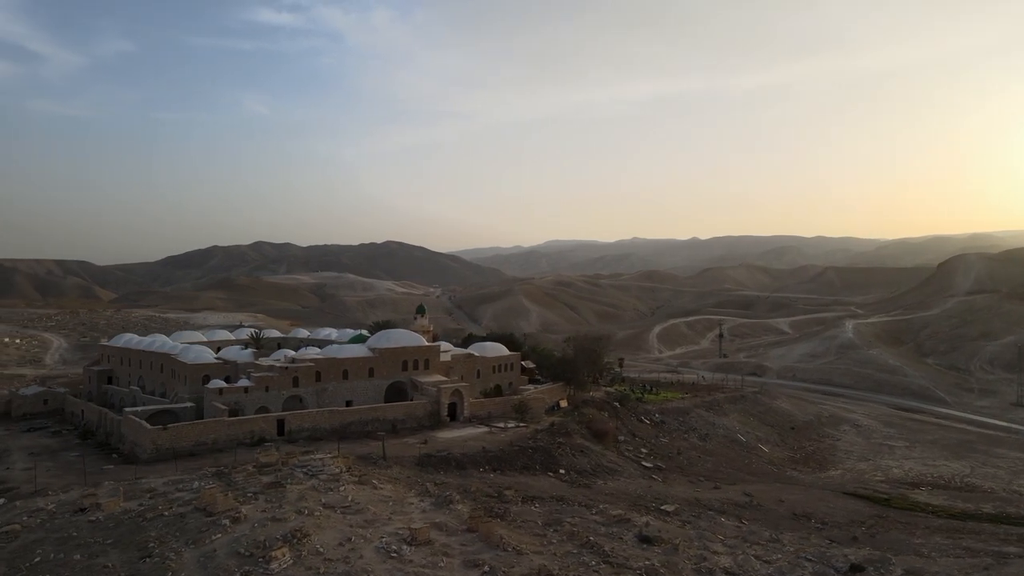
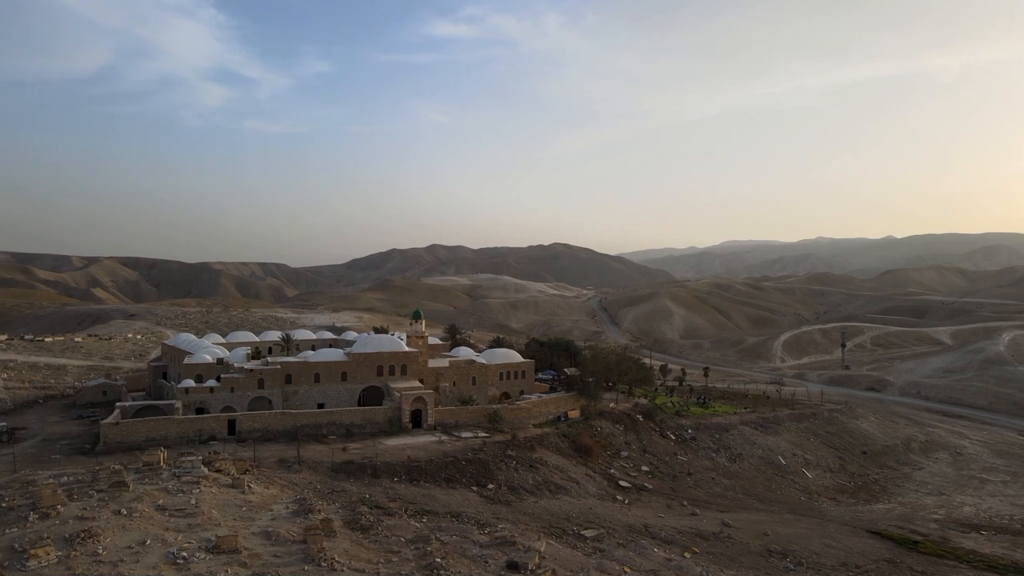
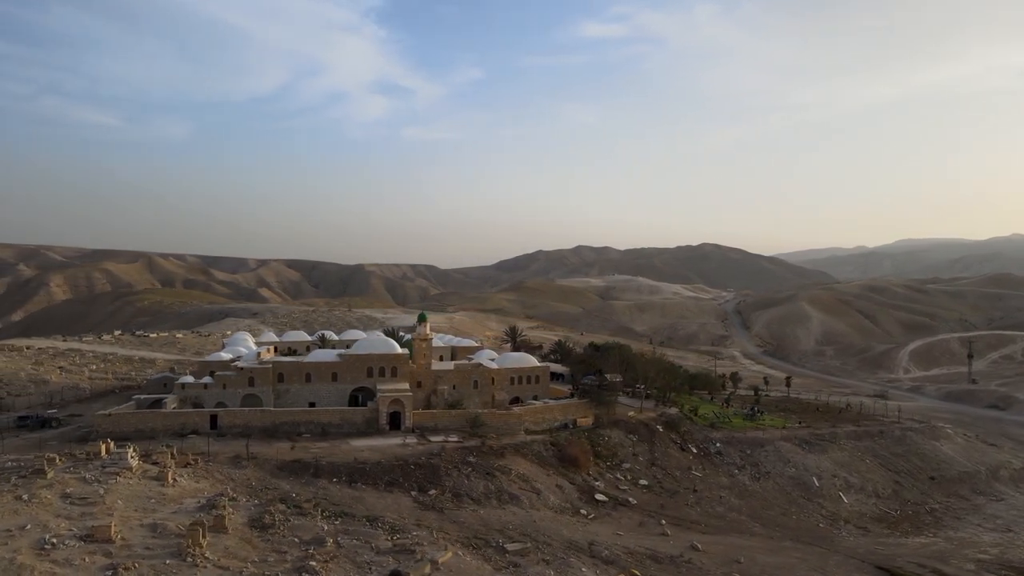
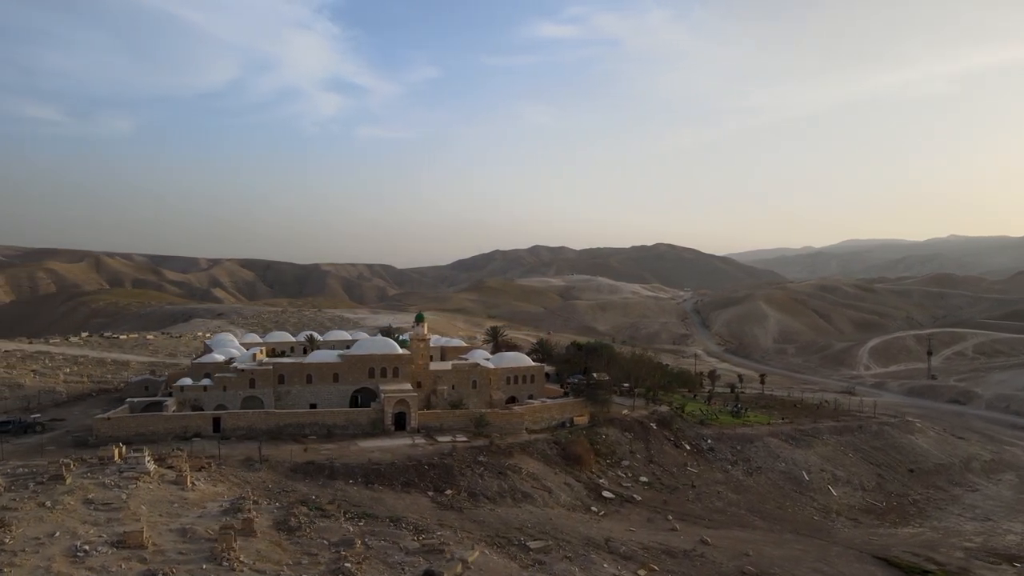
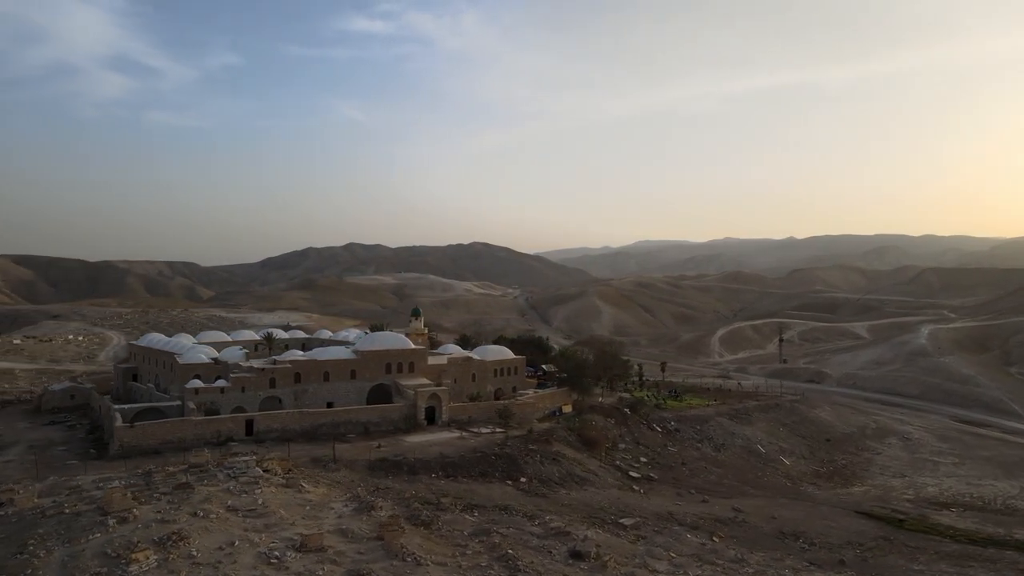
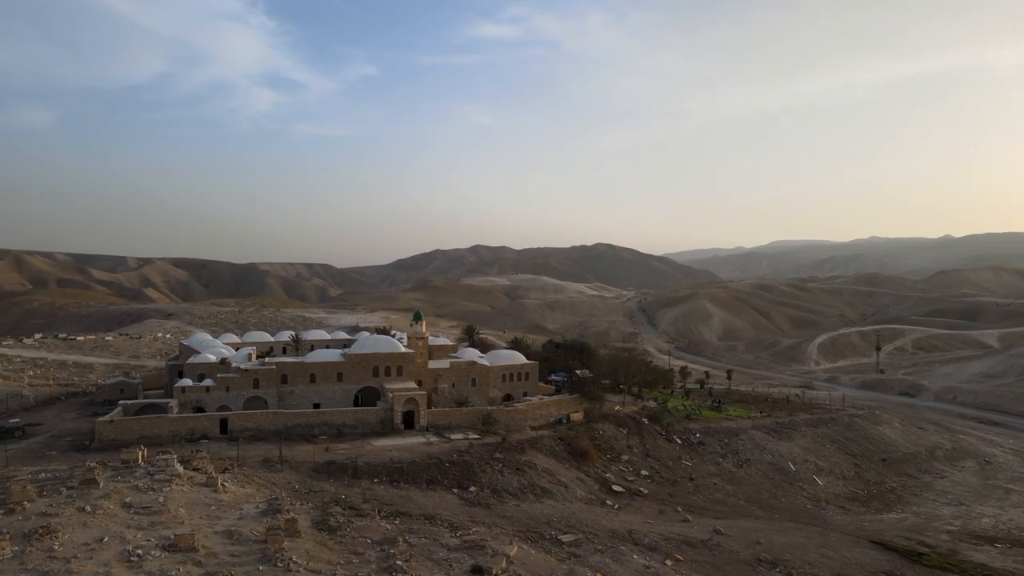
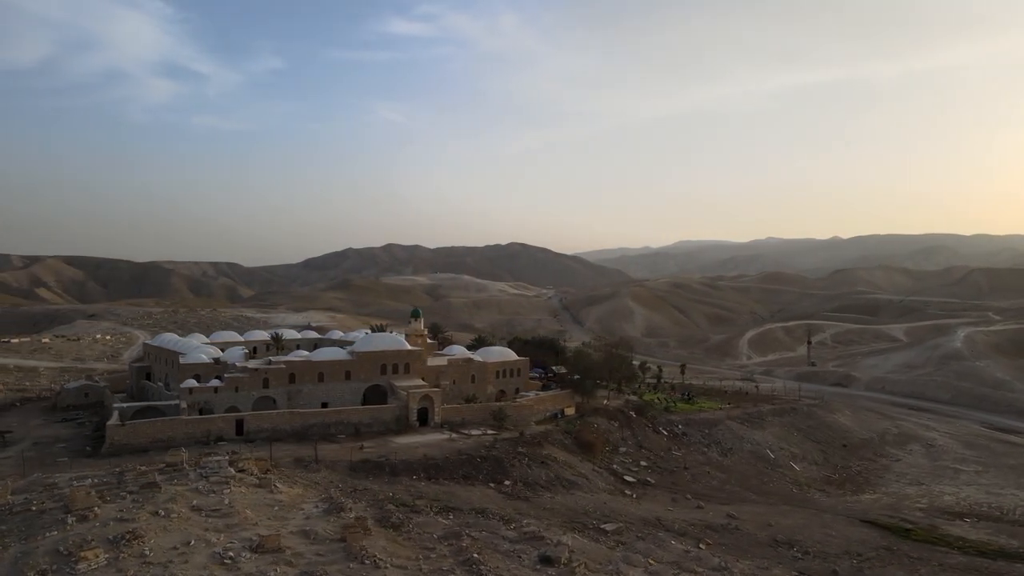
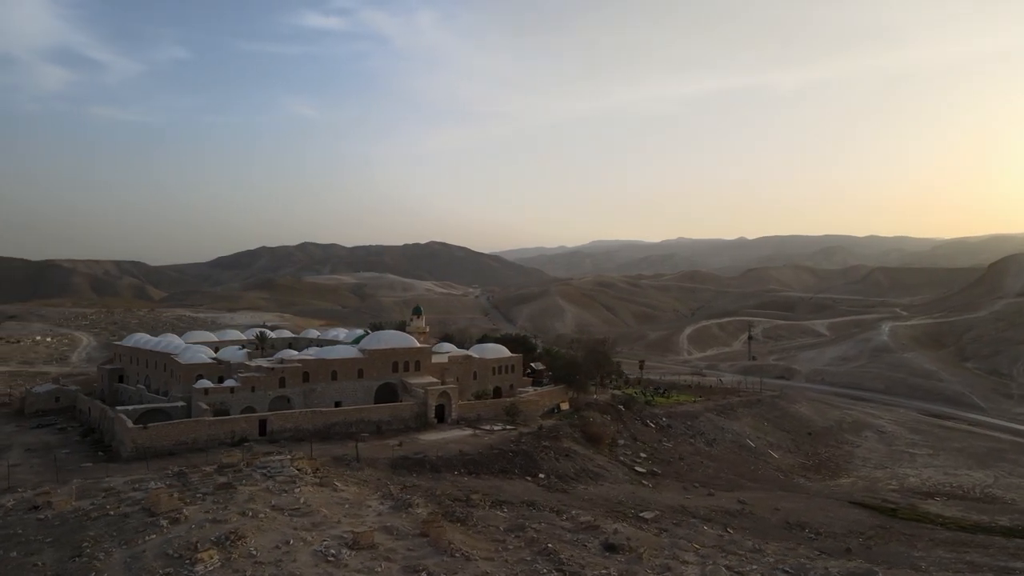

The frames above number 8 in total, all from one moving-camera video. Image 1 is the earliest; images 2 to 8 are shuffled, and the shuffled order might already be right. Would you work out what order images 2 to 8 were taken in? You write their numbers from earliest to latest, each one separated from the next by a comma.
8, 5, 7, 2, 6, 4, 3
